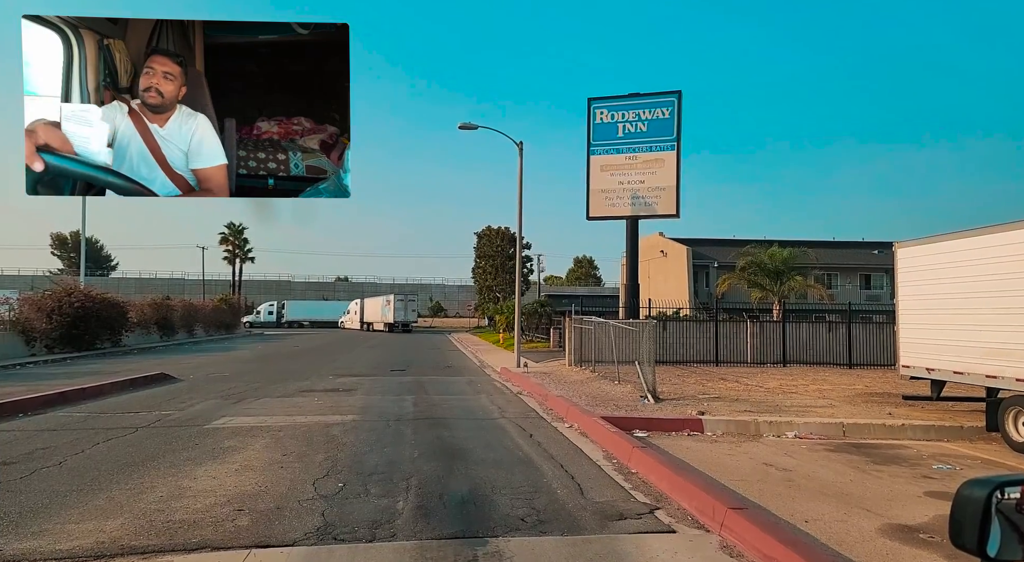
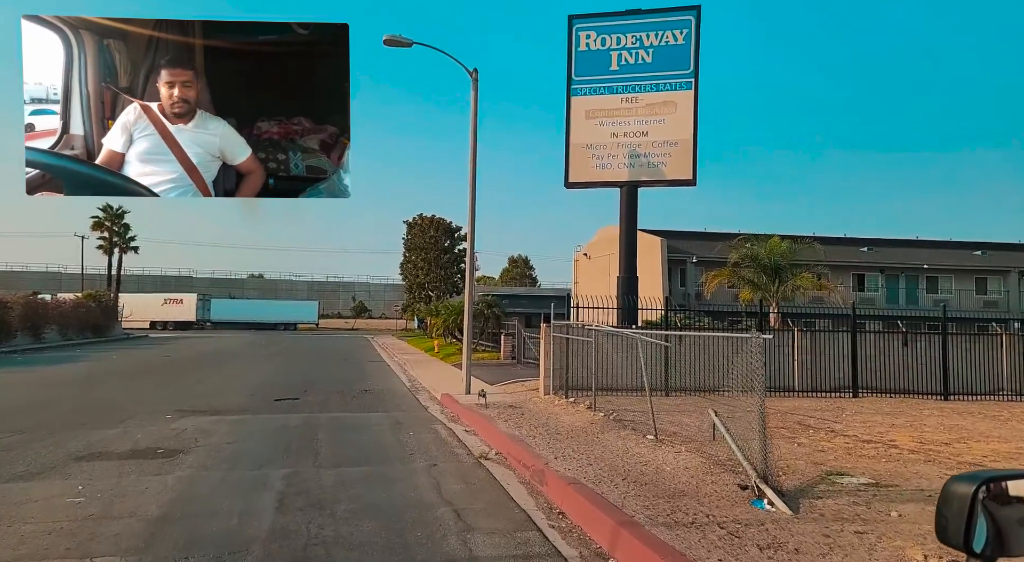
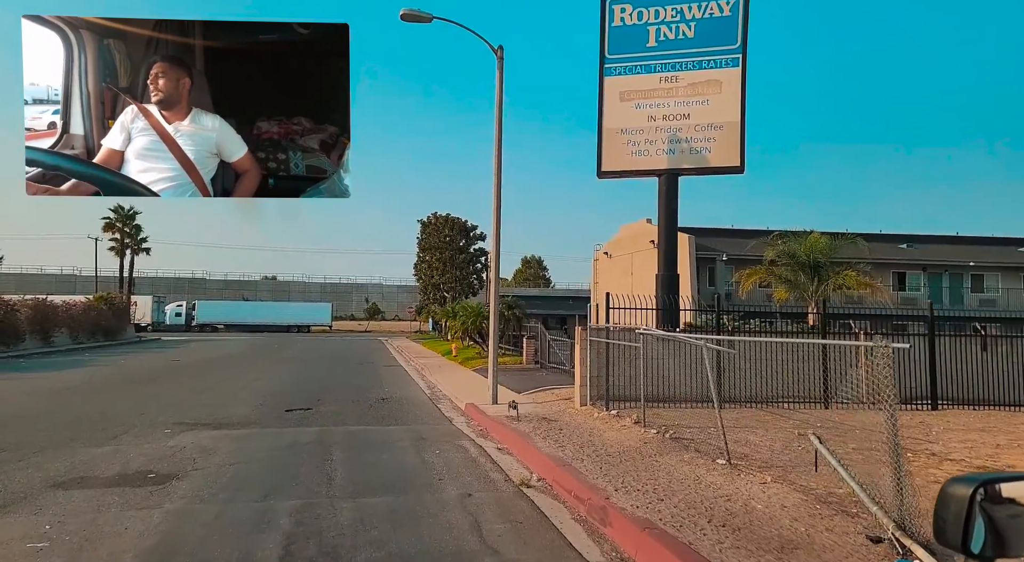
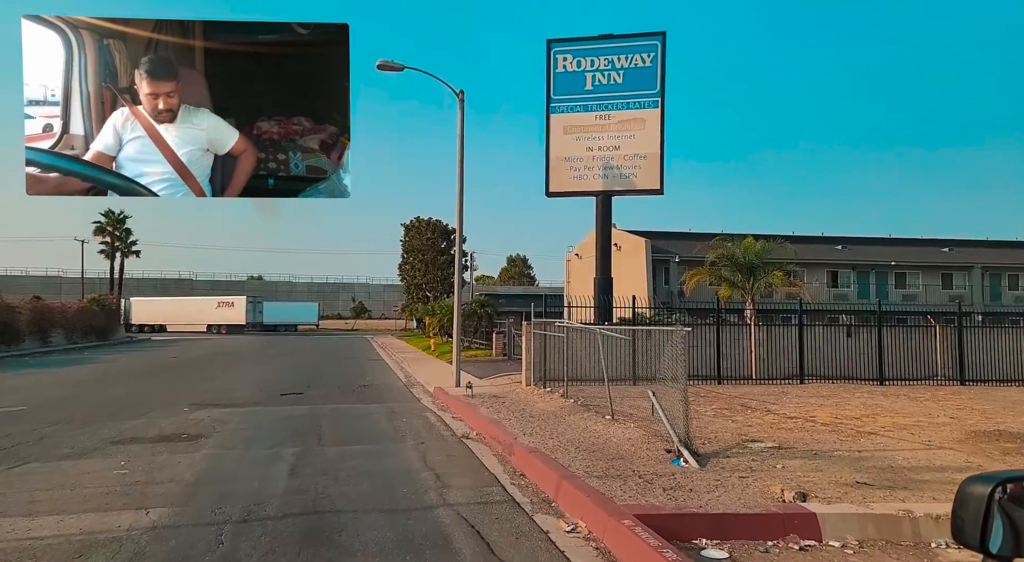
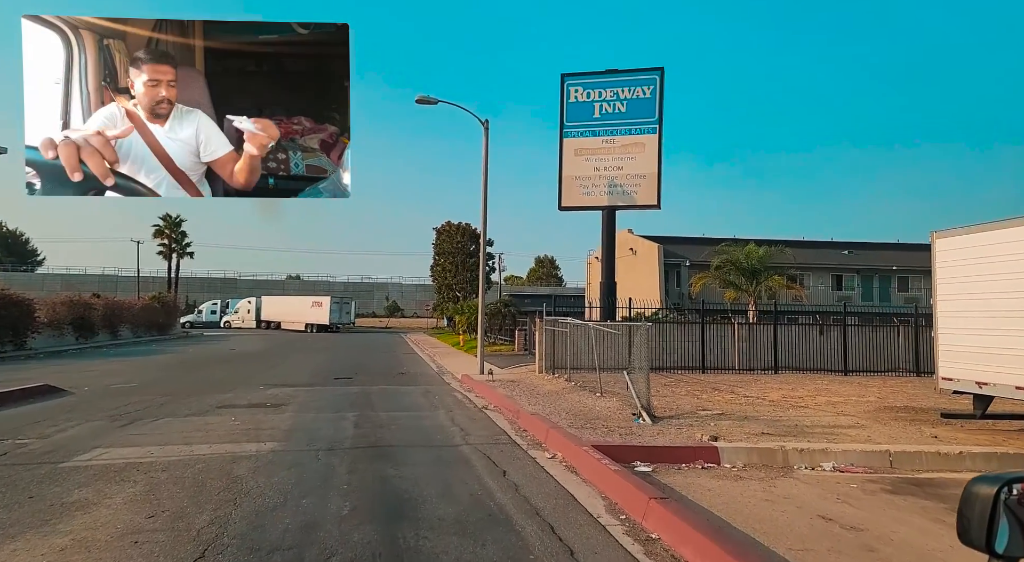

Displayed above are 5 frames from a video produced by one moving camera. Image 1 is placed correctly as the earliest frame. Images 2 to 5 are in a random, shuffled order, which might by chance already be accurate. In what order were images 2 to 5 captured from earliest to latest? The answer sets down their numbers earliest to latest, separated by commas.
5, 4, 2, 3
